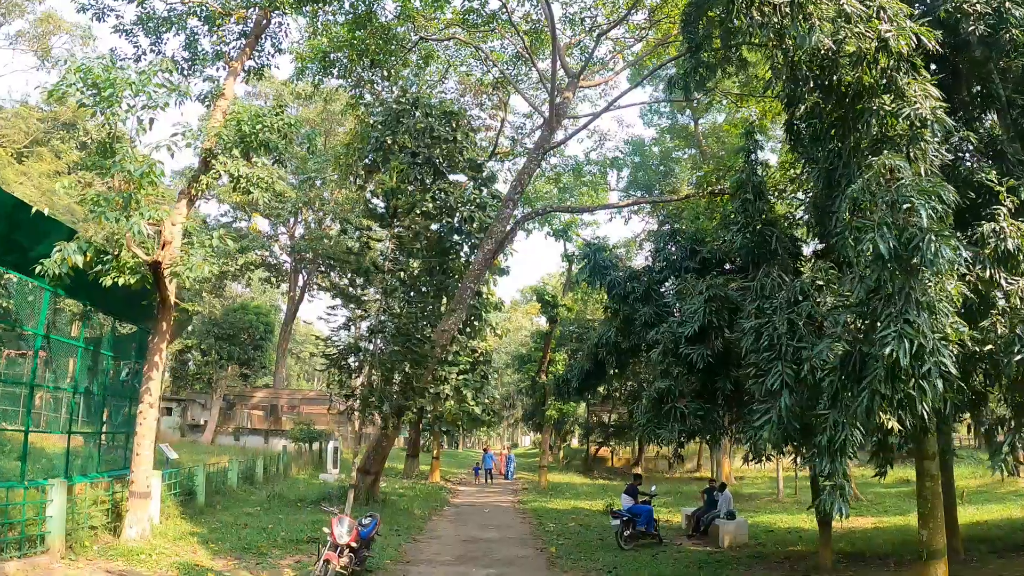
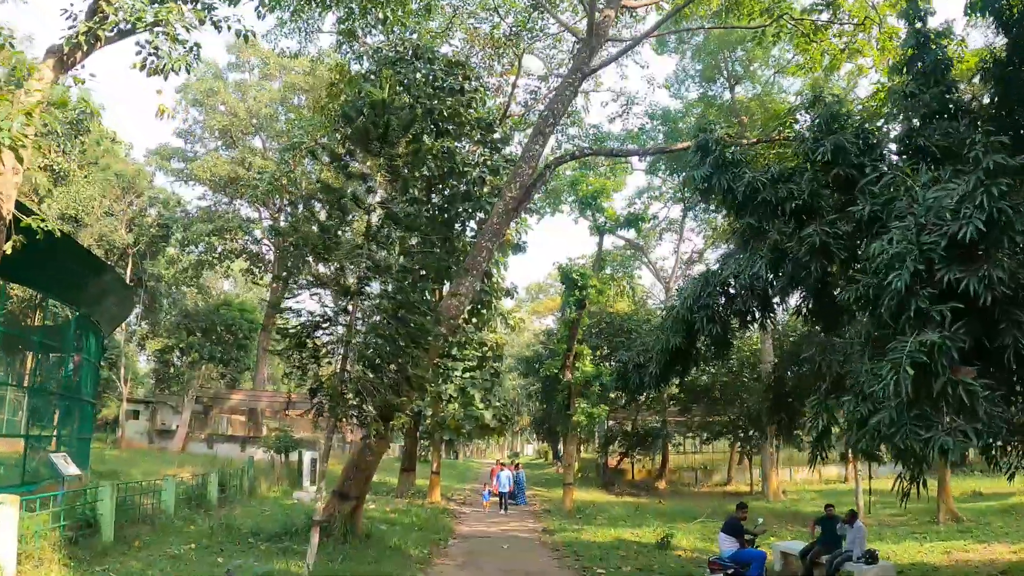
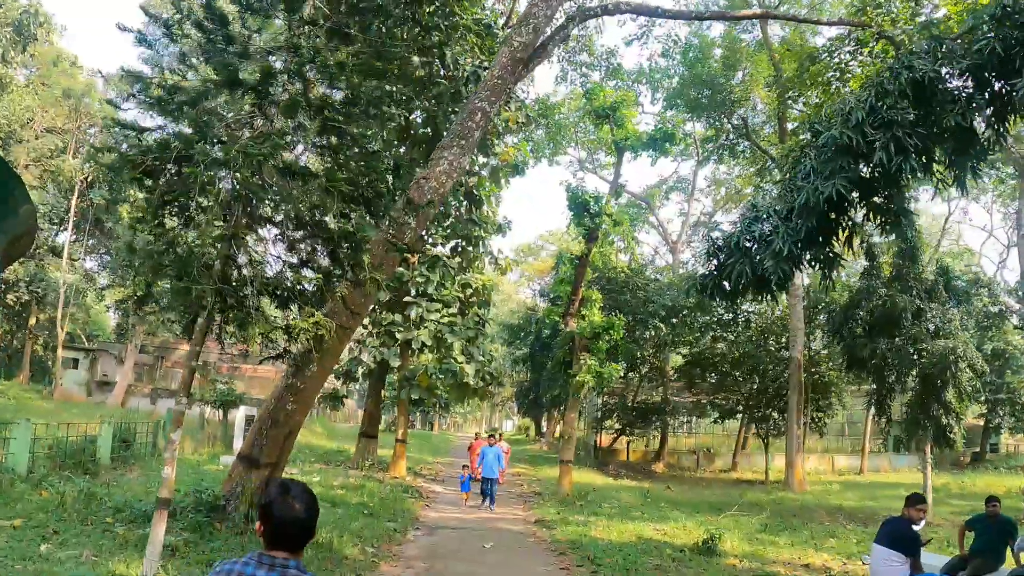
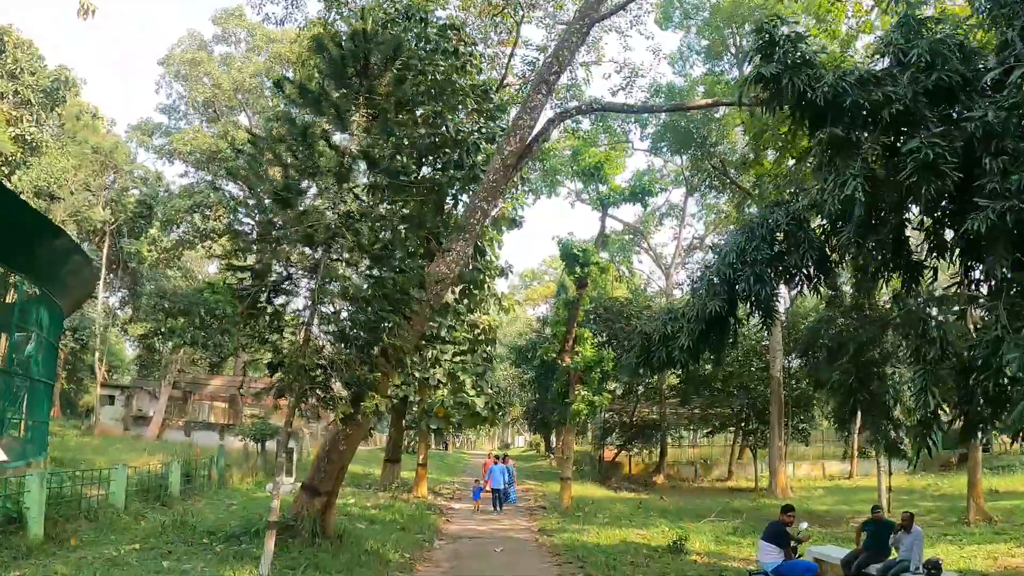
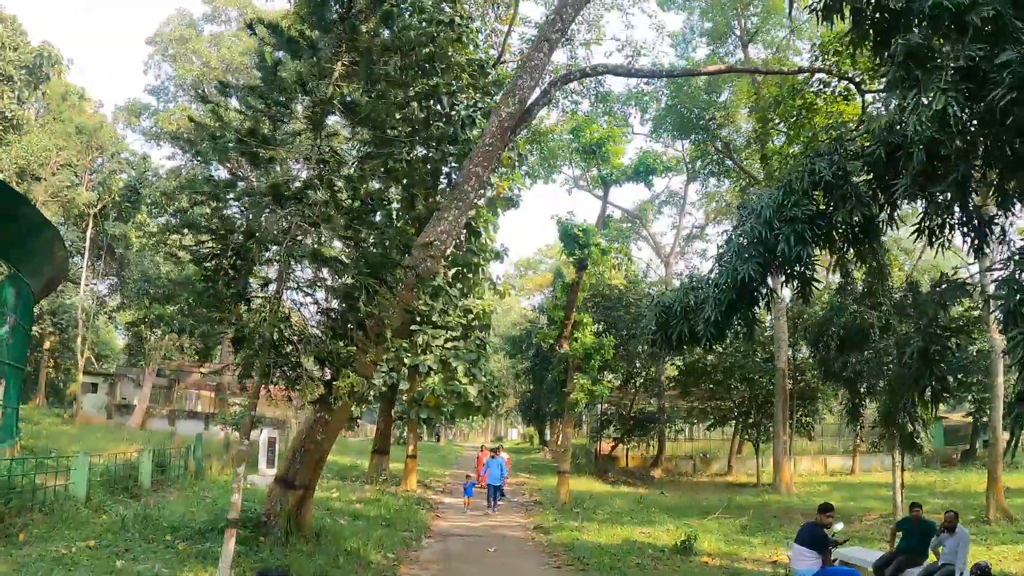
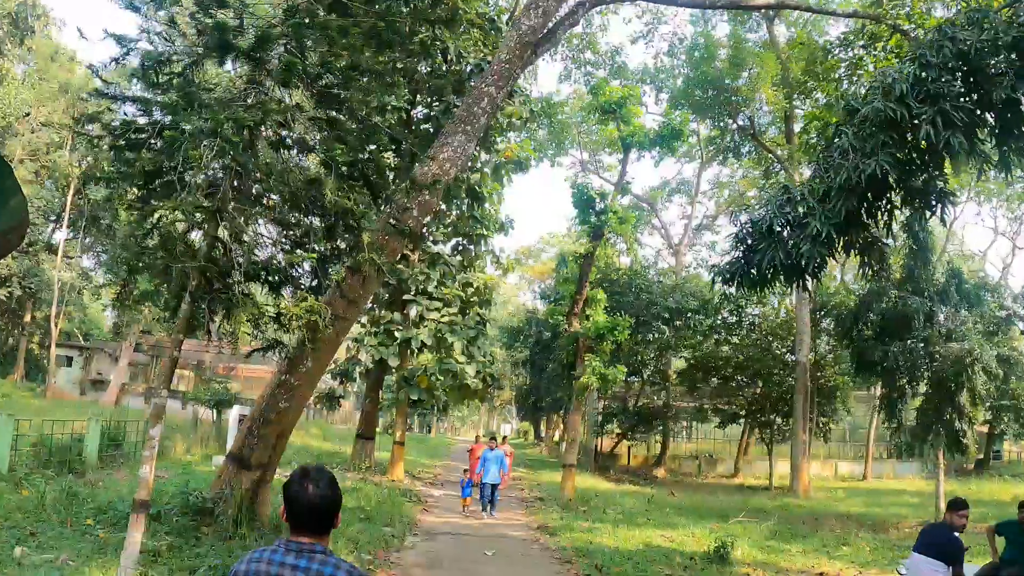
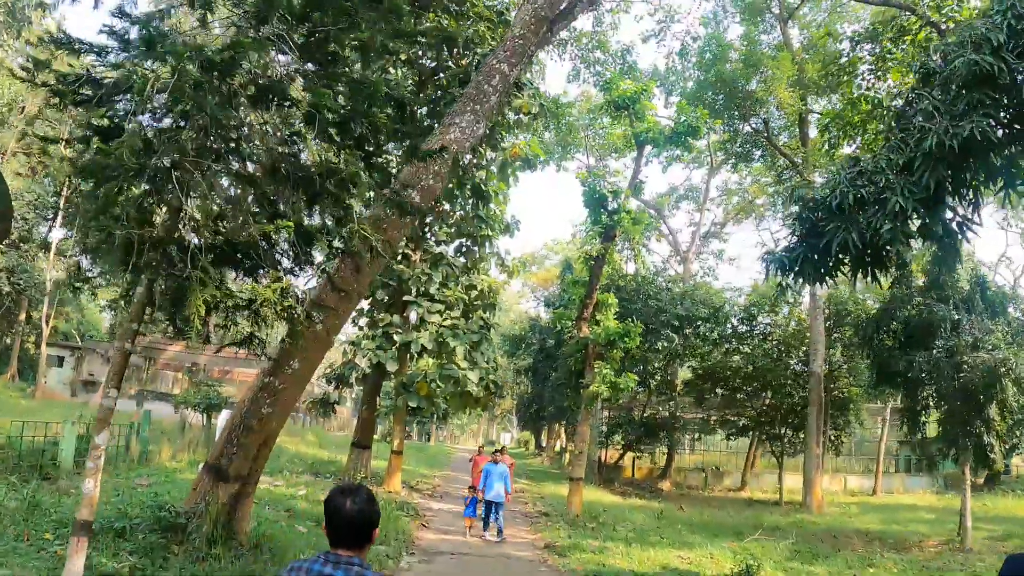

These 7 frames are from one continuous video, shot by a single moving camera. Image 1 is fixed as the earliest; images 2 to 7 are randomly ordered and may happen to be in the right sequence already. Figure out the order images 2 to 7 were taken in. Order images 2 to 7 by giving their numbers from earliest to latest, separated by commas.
2, 4, 5, 3, 6, 7
